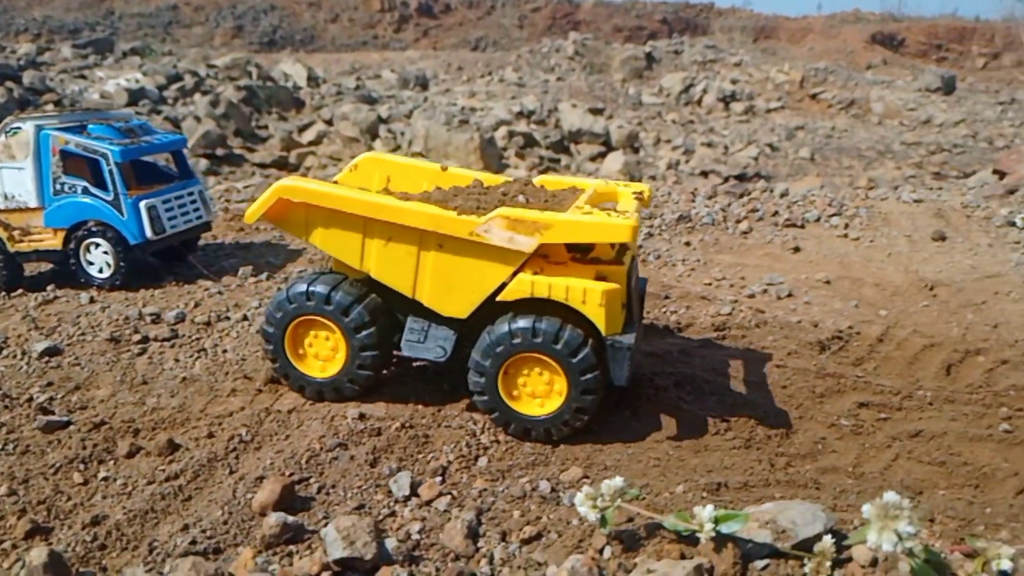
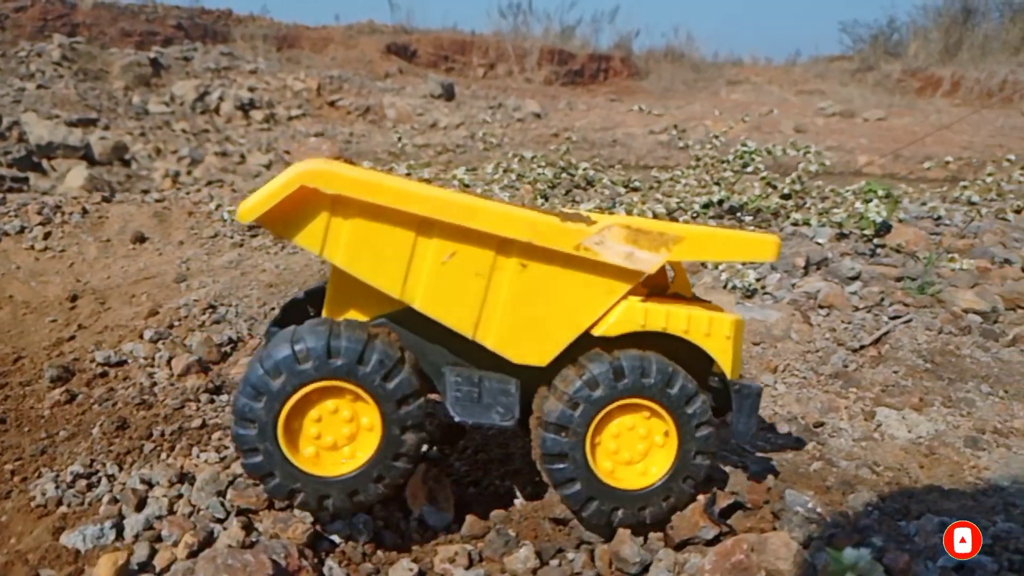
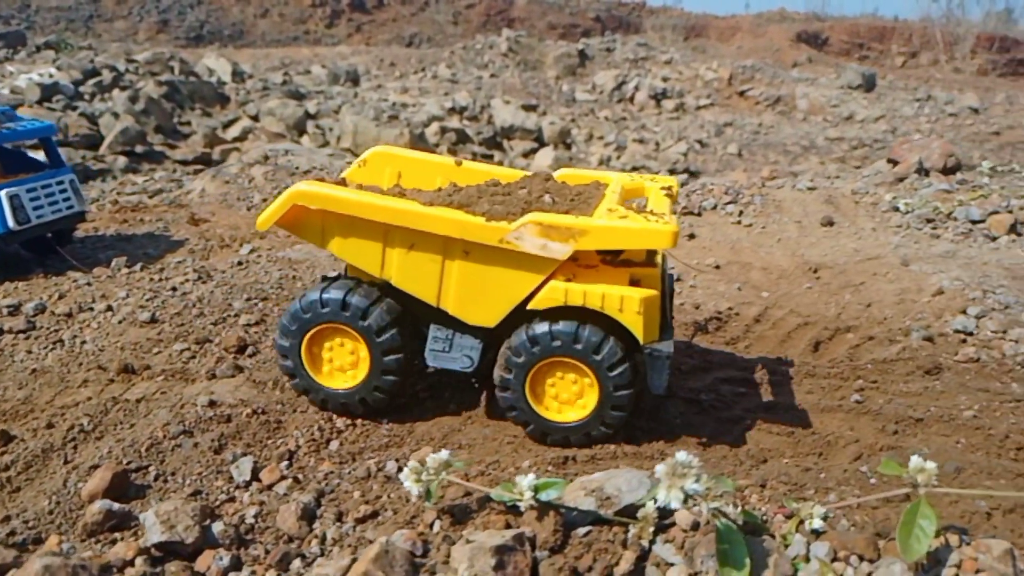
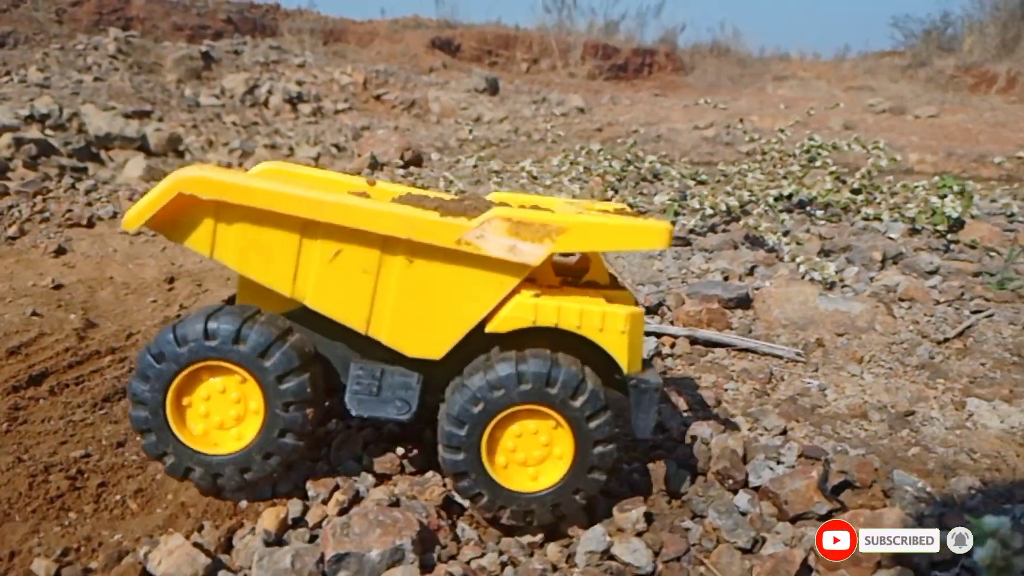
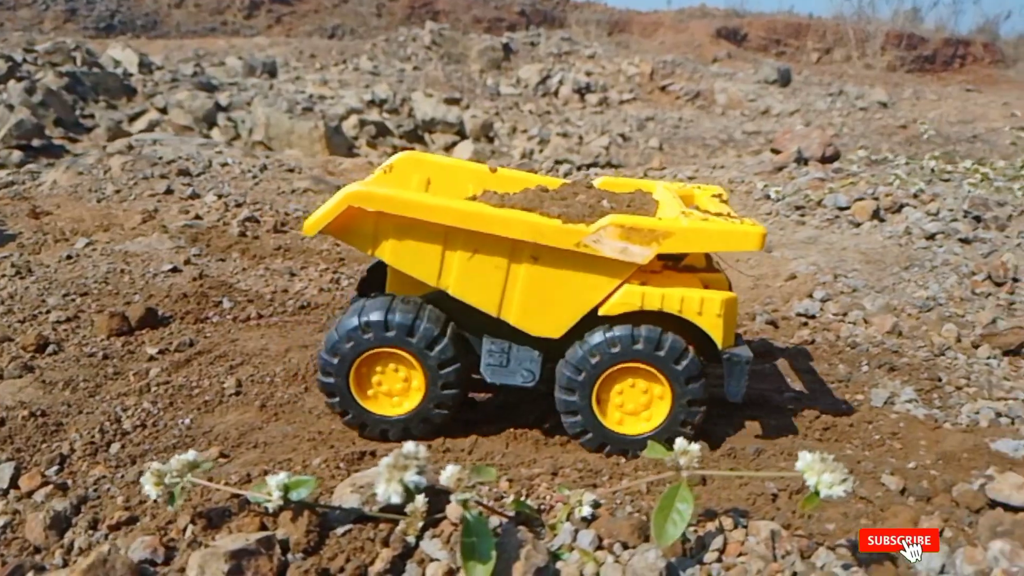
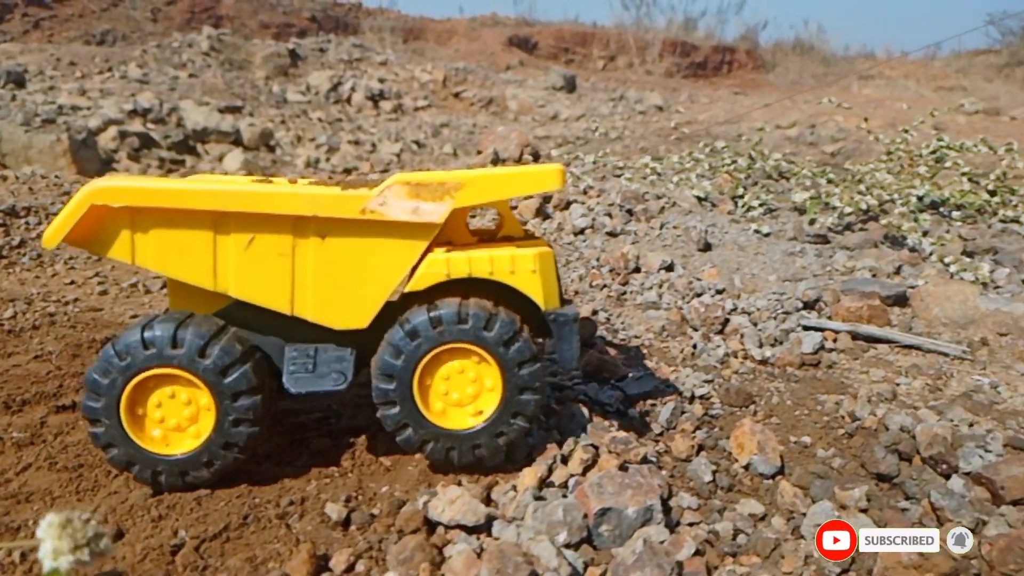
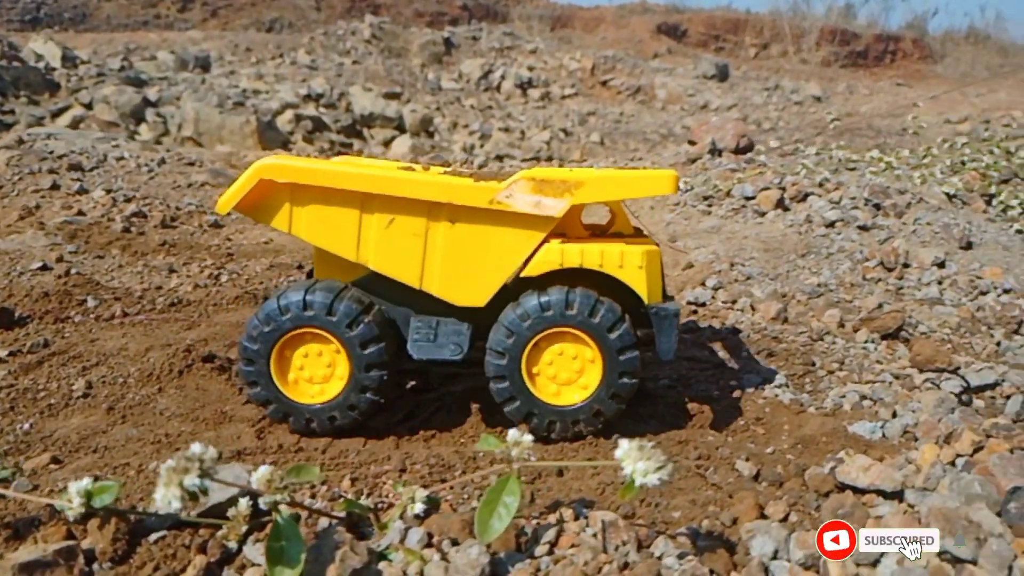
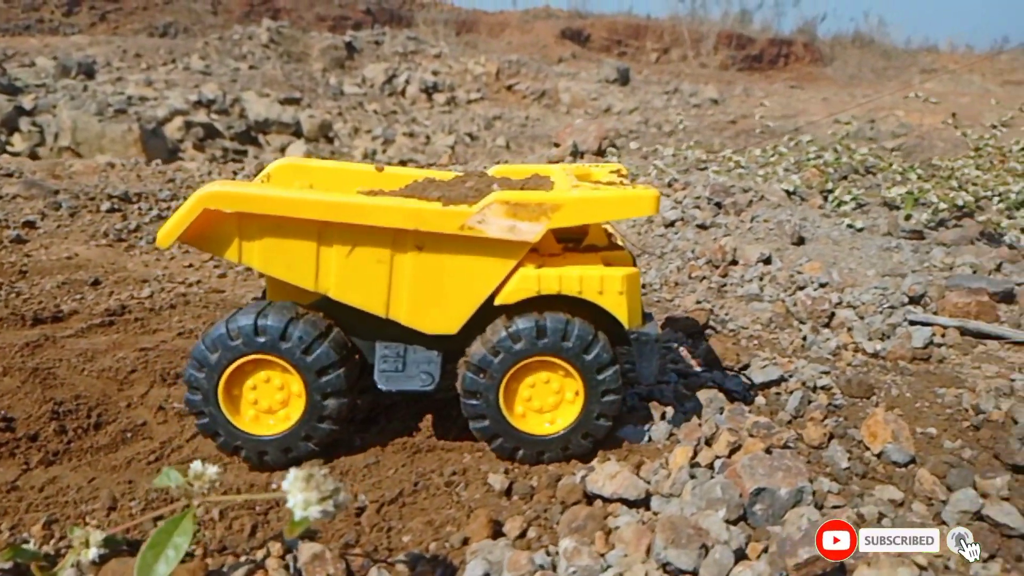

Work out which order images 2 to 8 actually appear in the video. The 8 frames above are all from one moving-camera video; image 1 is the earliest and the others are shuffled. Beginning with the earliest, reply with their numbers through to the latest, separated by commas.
3, 5, 7, 8, 6, 4, 2
